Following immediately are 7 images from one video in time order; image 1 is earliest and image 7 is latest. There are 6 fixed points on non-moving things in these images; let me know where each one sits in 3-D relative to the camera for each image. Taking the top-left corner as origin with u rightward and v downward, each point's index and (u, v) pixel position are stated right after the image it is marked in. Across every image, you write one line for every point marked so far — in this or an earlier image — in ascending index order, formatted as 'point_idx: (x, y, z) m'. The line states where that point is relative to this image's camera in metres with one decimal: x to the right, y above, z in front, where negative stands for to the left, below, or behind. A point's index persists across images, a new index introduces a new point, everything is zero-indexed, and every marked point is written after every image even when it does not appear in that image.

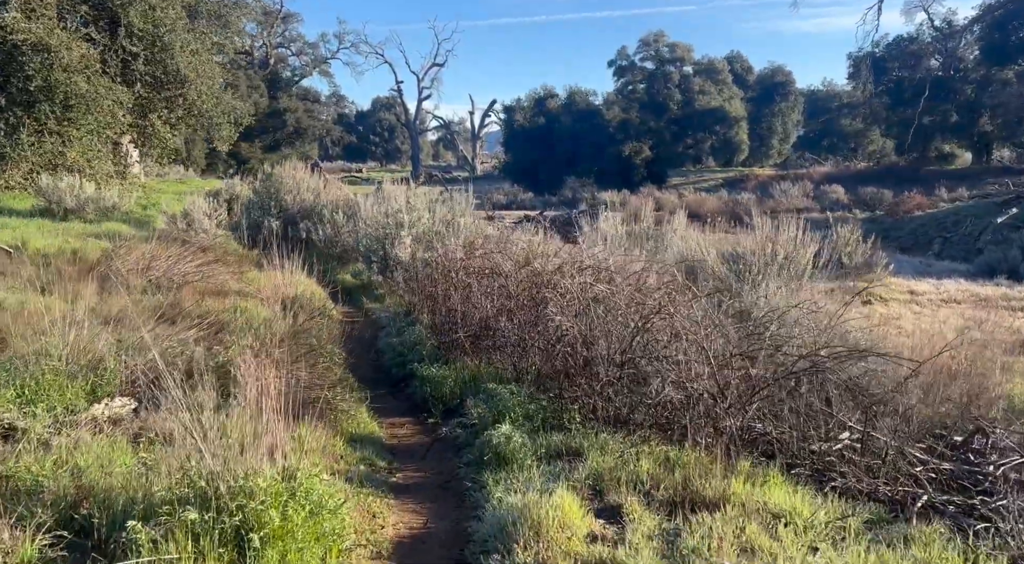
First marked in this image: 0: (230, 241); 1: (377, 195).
0: (-5.3, +0.7, +14.7) m
1: (-2.8, +1.7, +15.7) m
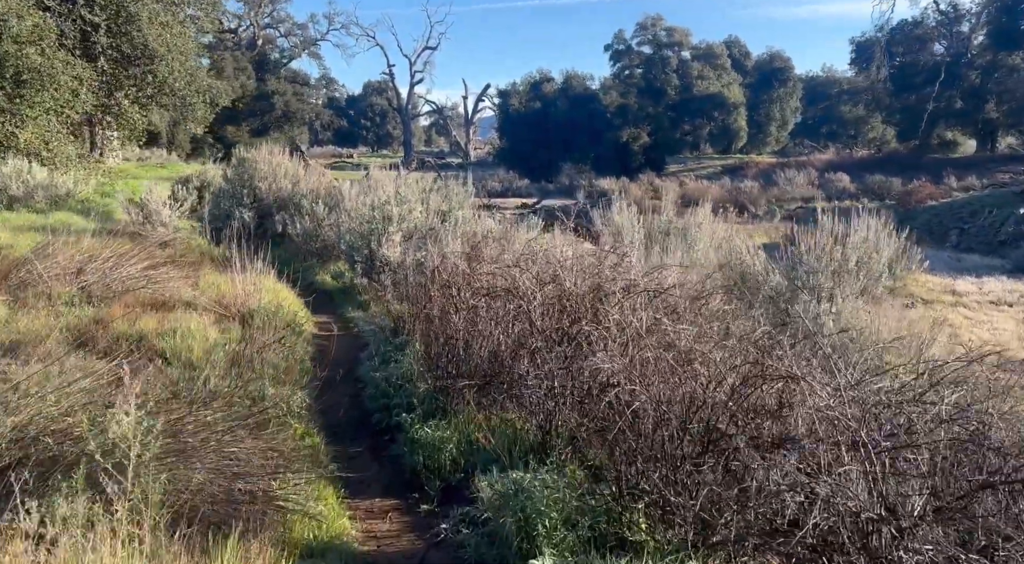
0: (-5.3, +0.8, +12.9) m
1: (-2.7, +1.7, +13.9) m
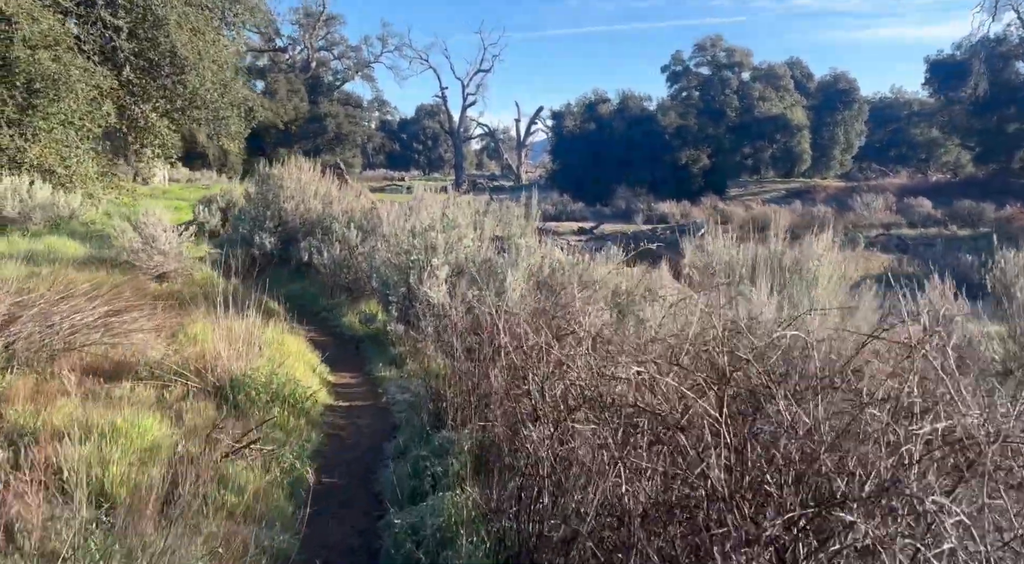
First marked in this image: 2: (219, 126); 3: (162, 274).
0: (-4.3, +0.2, +10.8) m
1: (-1.6, +1.1, +11.7) m
2: (-7.5, +4.0, +19.9) m
3: (-4.4, +0.1, +9.9) m
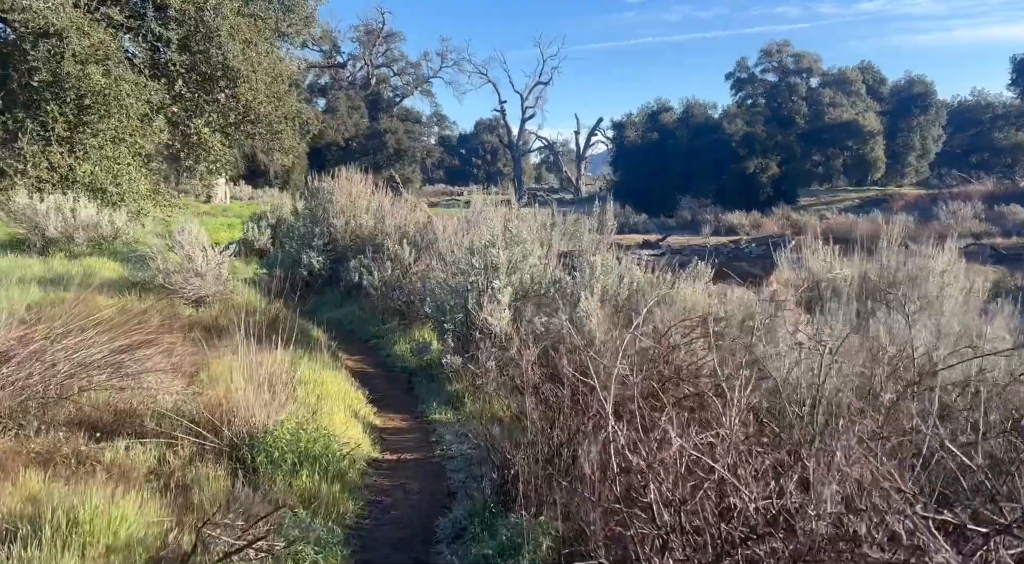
0: (-3.4, -0.1, +9.9) m
1: (-0.7, +0.8, +10.6) m
2: (-5.9, +3.5, +19.3) m
3: (-3.6, -0.2, +9.0) m
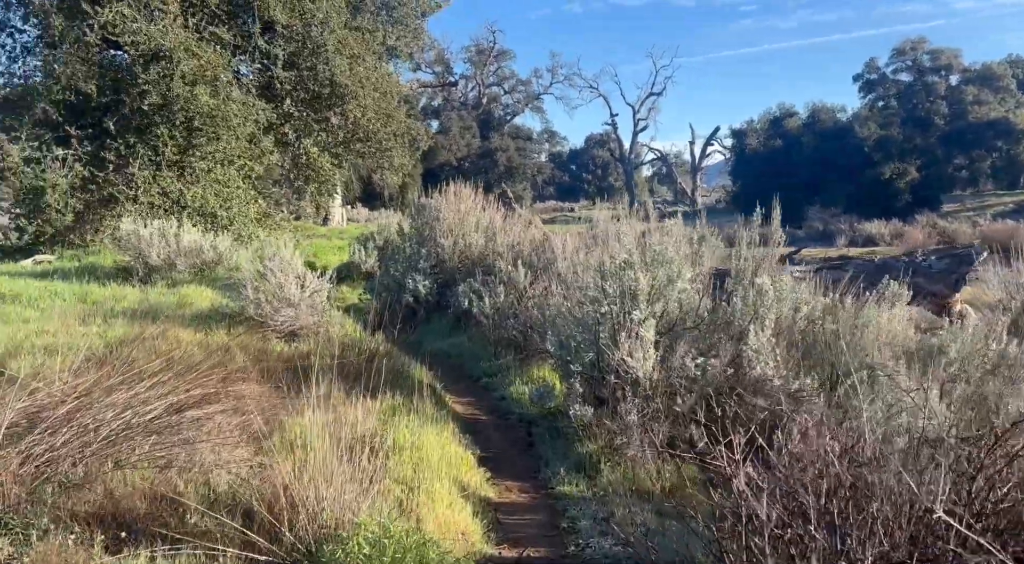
0: (-1.9, -0.4, +8.9) m
1: (+0.9, +0.5, +9.2) m
2: (-3.1, +2.9, +18.6) m
3: (-2.3, -0.5, +8.0) m
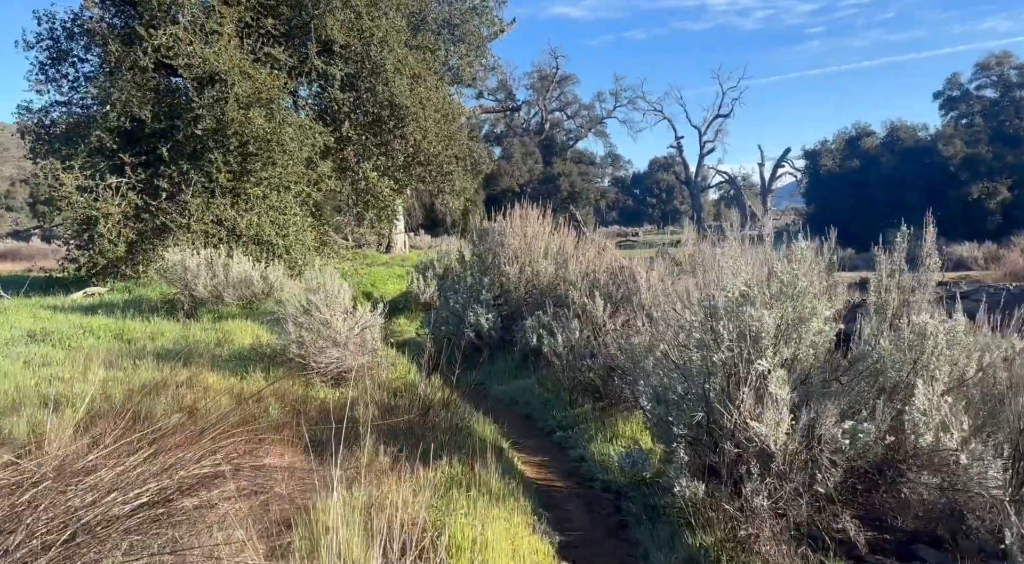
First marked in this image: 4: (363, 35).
0: (-1.1, -0.8, +7.8) m
1: (+1.6, +0.1, +7.9) m
2: (-1.5, +2.3, +17.7) m
3: (-1.5, -0.8, +7.0) m
4: (-2.9, +4.8, +15.2) m
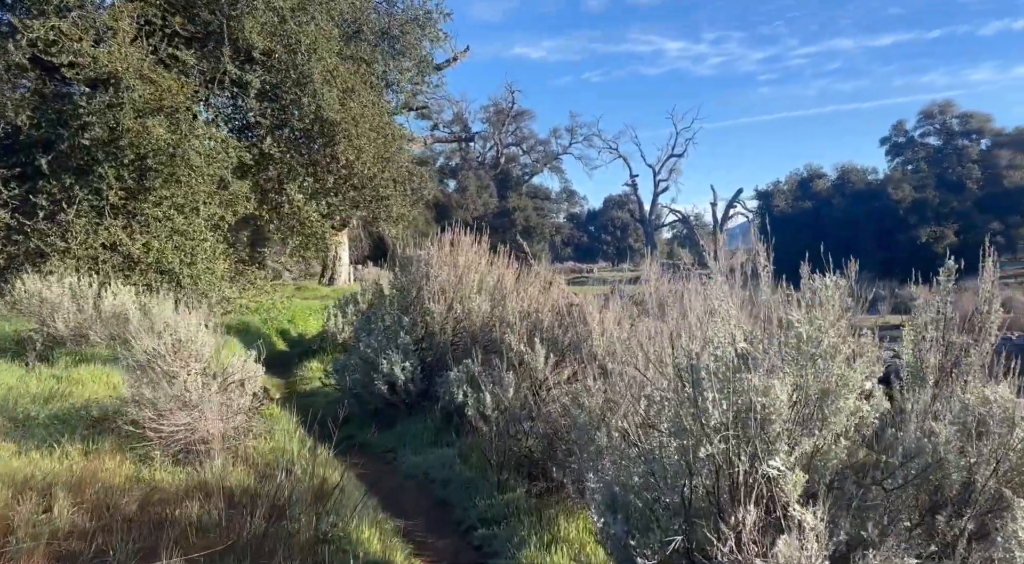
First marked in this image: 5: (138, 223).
0: (-1.8, -1.1, +6.1) m
1: (+1.0, -0.2, +6.4) m
2: (-2.7, +1.5, +16.0) m
3: (-2.2, -1.1, +5.2) m
4: (-3.9, +4.2, +13.6) m
5: (-5.9, +0.9, +12.3) m
